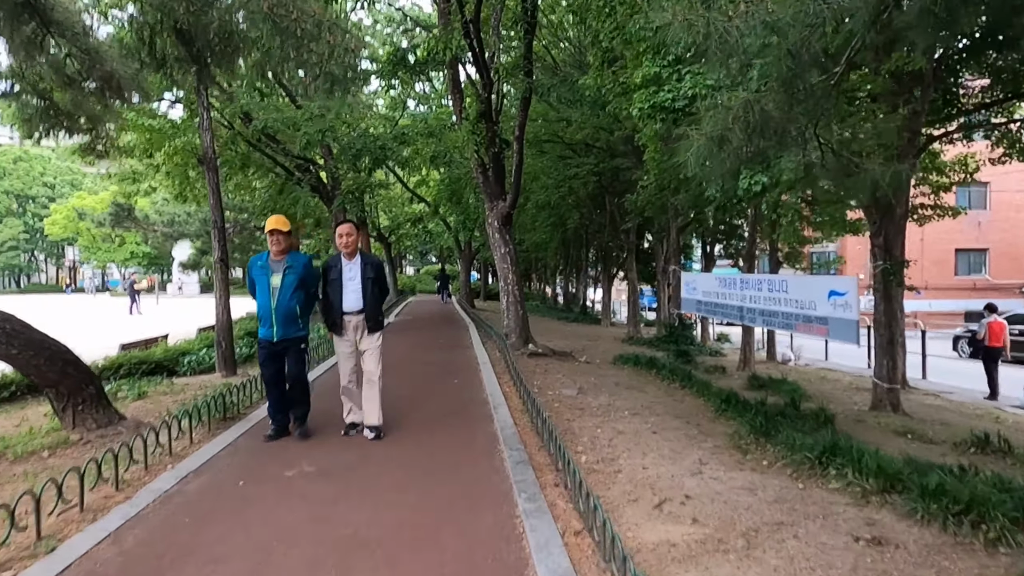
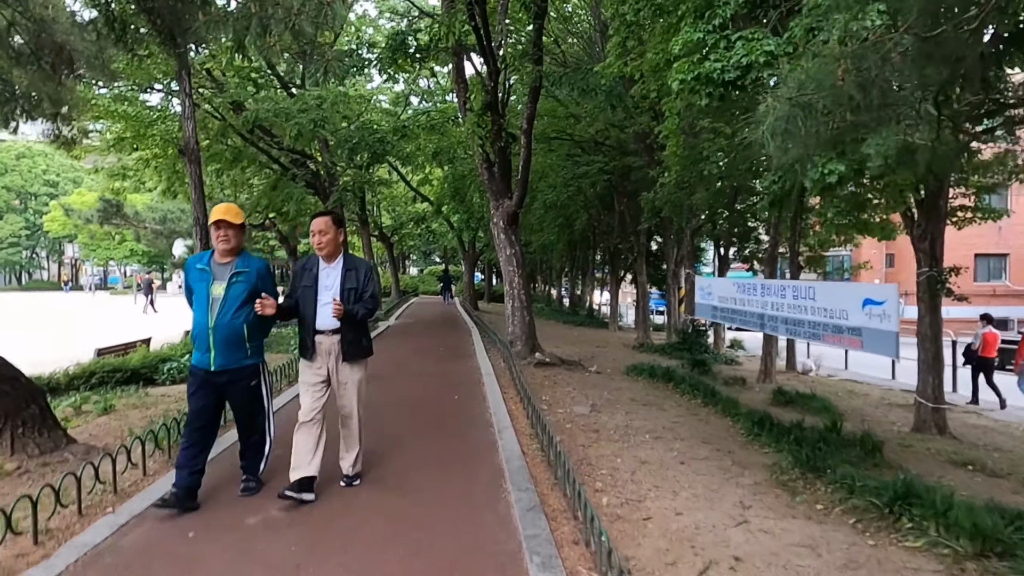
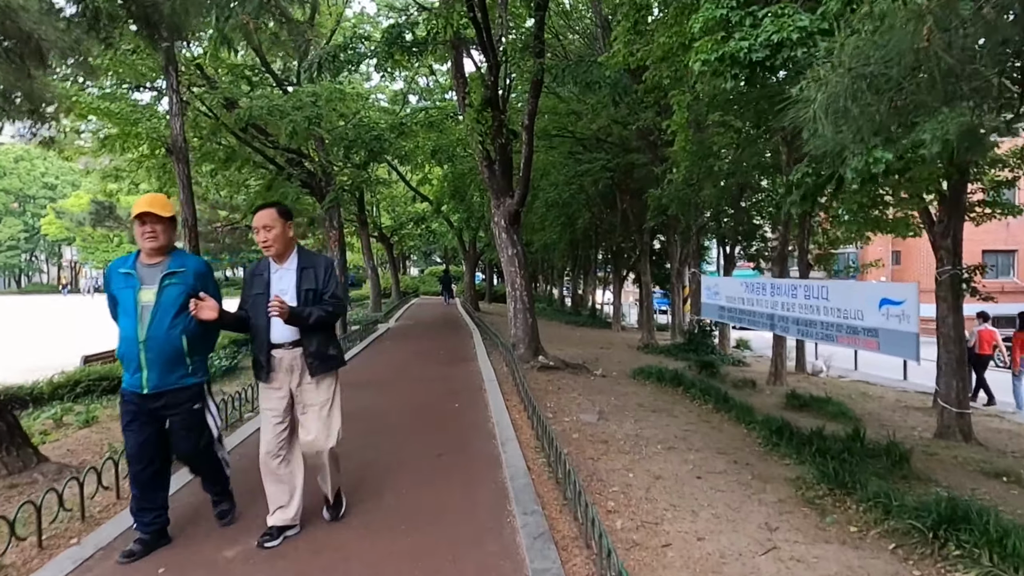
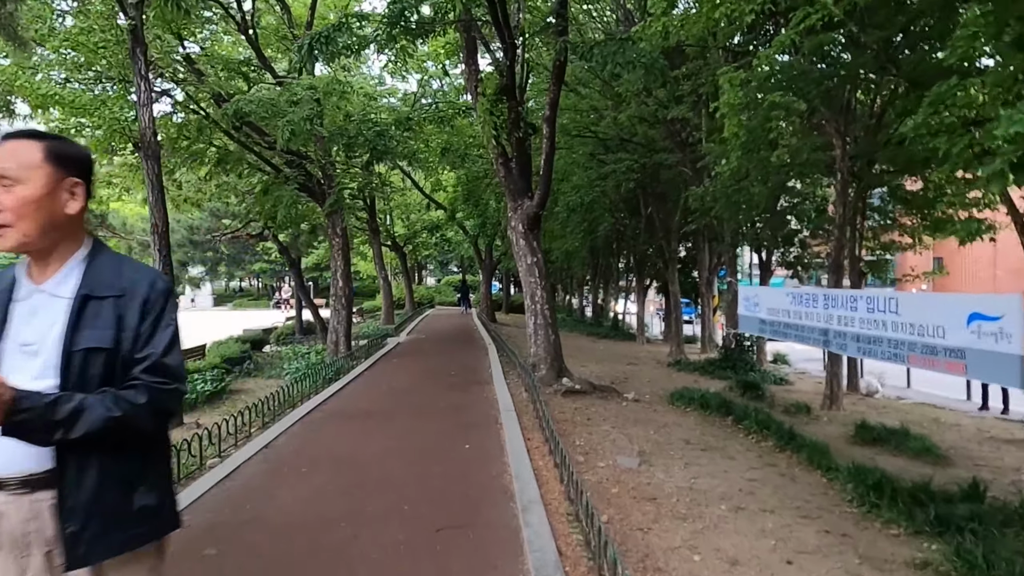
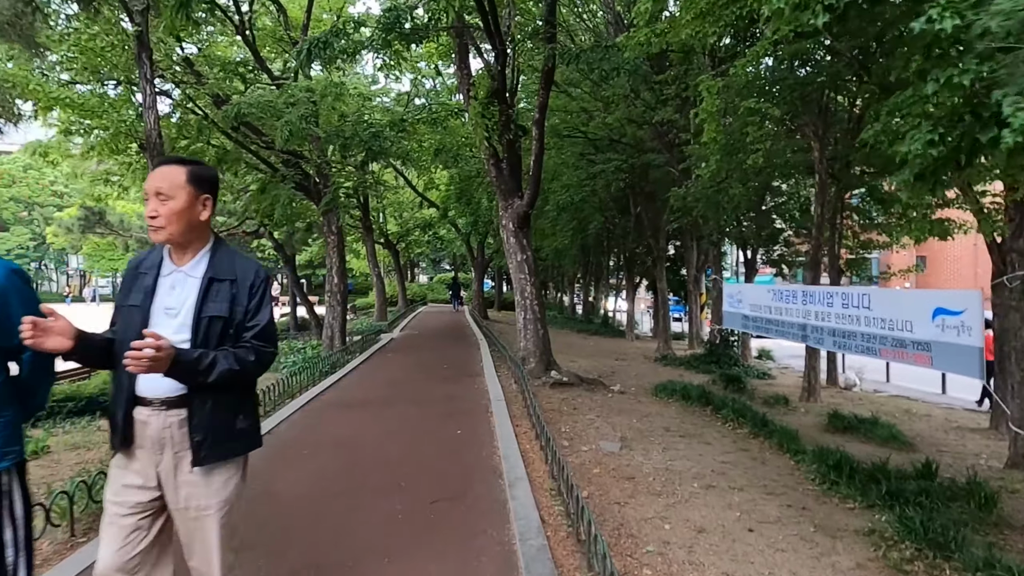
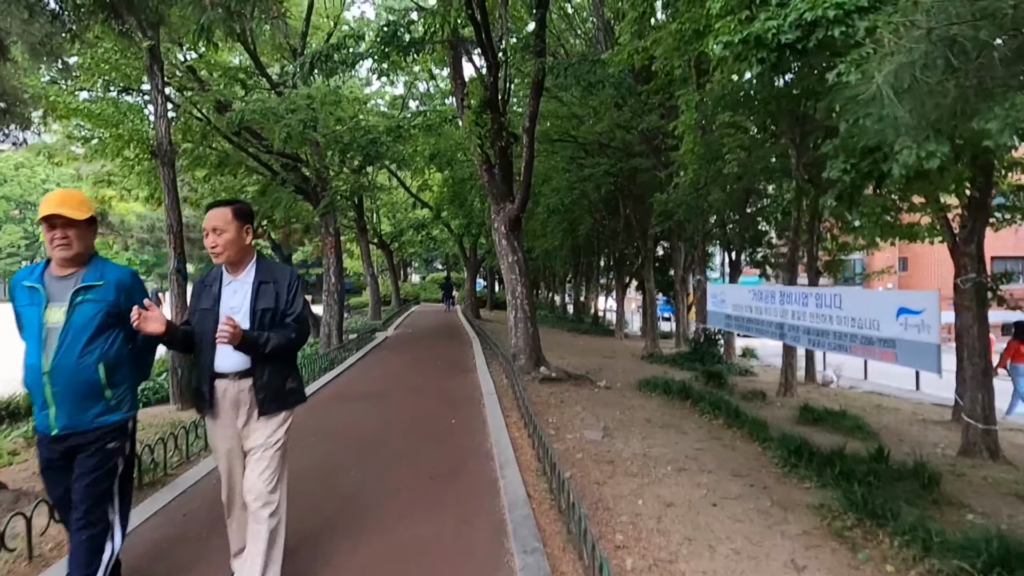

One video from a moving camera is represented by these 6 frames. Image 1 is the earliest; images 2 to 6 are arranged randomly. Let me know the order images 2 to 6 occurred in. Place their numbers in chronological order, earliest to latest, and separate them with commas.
2, 3, 6, 5, 4
